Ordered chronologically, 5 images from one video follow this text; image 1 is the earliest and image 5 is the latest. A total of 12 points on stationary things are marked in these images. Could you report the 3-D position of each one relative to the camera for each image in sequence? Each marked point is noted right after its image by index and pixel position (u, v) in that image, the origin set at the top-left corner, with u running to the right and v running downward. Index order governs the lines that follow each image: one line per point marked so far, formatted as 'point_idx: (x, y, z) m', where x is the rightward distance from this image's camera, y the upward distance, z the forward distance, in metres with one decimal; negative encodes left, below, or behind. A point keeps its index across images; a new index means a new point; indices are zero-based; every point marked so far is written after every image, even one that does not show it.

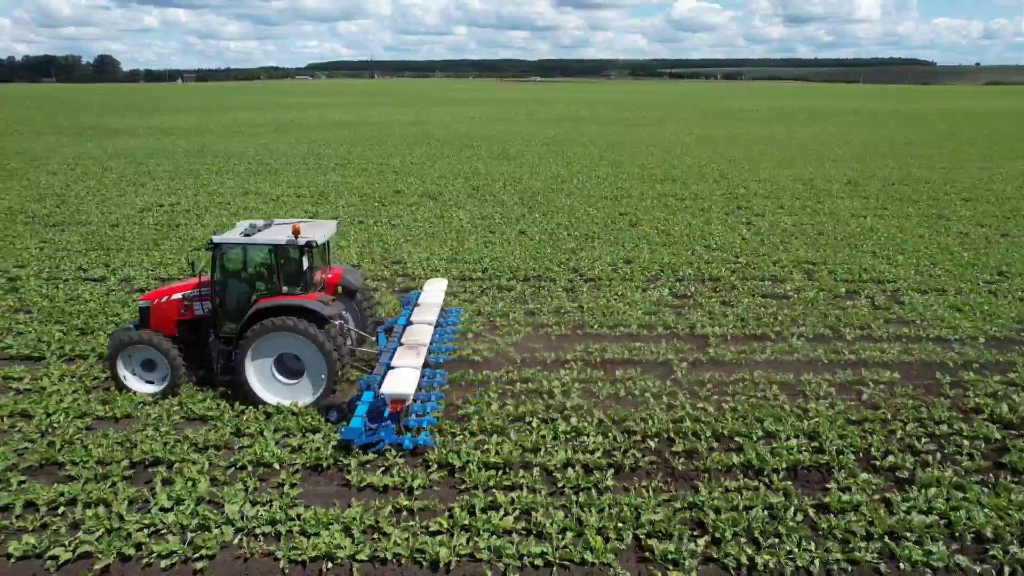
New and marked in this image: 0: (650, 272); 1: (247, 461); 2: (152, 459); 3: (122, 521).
0: (+2.7, +0.3, +13.1) m
1: (-2.5, -1.7, +6.3) m
2: (-3.5, -1.7, +6.3) m
3: (-3.2, -1.9, +5.4) m
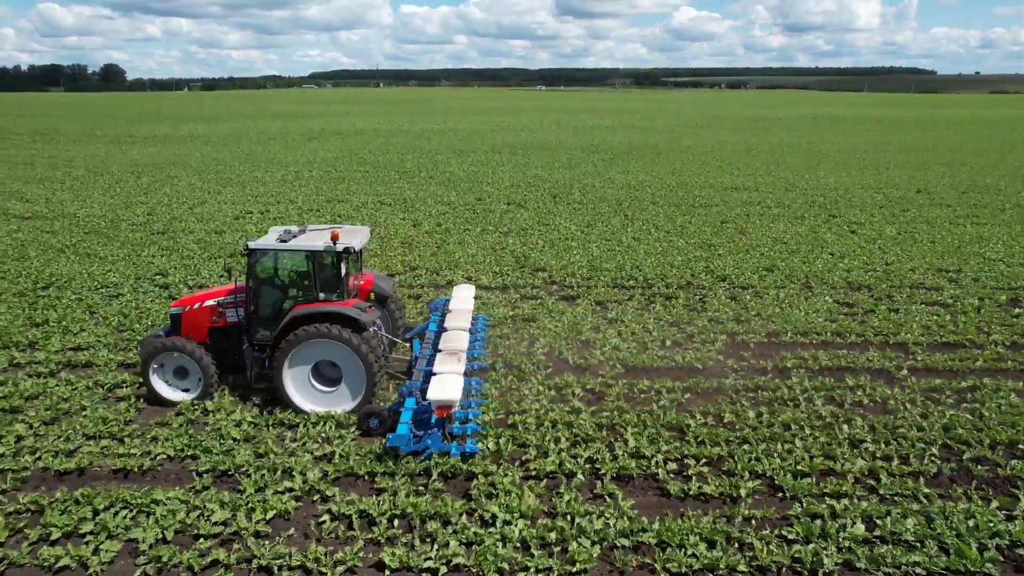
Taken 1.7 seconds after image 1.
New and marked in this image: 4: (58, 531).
0: (+5.6, +0.1, +13.1) m
1: (+0.4, -1.7, +6.3) m
2: (-0.6, -1.7, +6.3) m
3: (-0.3, -2.0, +5.4) m
4: (-3.6, -2.0, +5.3) m
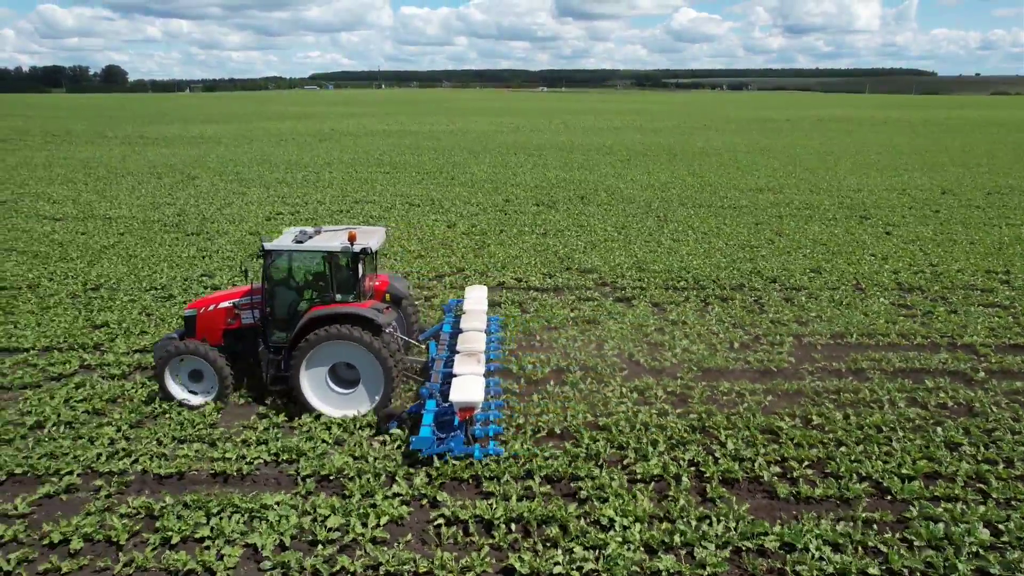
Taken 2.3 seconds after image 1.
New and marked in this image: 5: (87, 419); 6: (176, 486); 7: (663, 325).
0: (+6.6, +0.1, +13.0) m
1: (+1.4, -1.7, +6.2) m
2: (+0.4, -1.7, +6.3) m
3: (+0.7, -2.0, +5.4) m
4: (-2.7, -2.0, +5.2) m
5: (-4.7, -1.4, +7.3) m
6: (-3.1, -1.8, +6.0) m
7: (+2.3, -0.6, +10.3) m
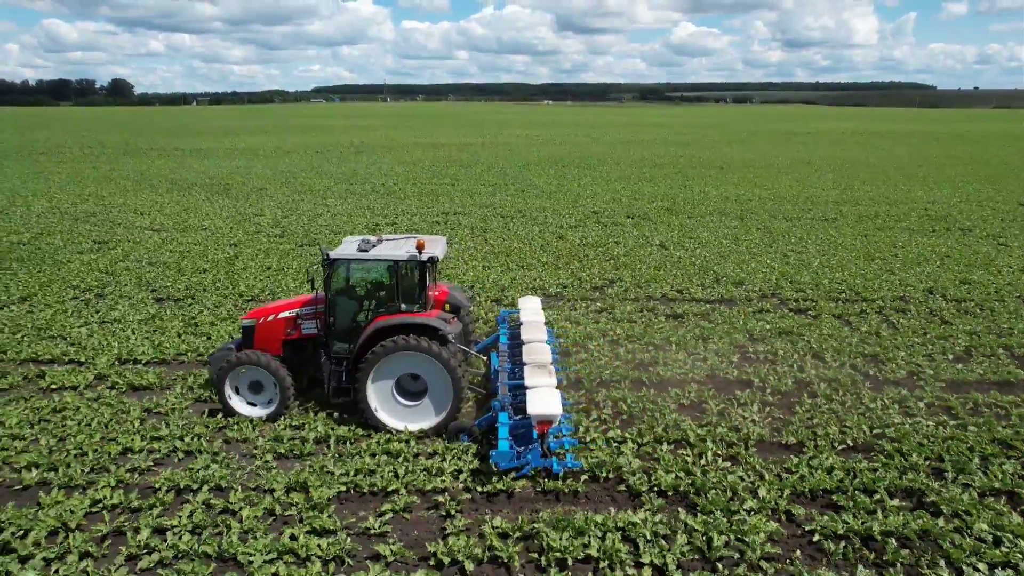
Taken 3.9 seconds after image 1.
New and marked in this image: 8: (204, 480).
0: (+9.6, -0.1, +12.9) m
1: (+4.4, -1.8, +6.1) m
2: (+3.5, -1.8, +6.1) m
3: (+3.7, -2.1, +5.2) m
4: (+0.4, -2.0, +5.1) m
5: (-1.6, -1.6, +7.1) m
6: (0.0, -1.9, +5.9) m
7: (+5.4, -0.7, +10.2) m
8: (-2.8, -1.7, +6.1) m
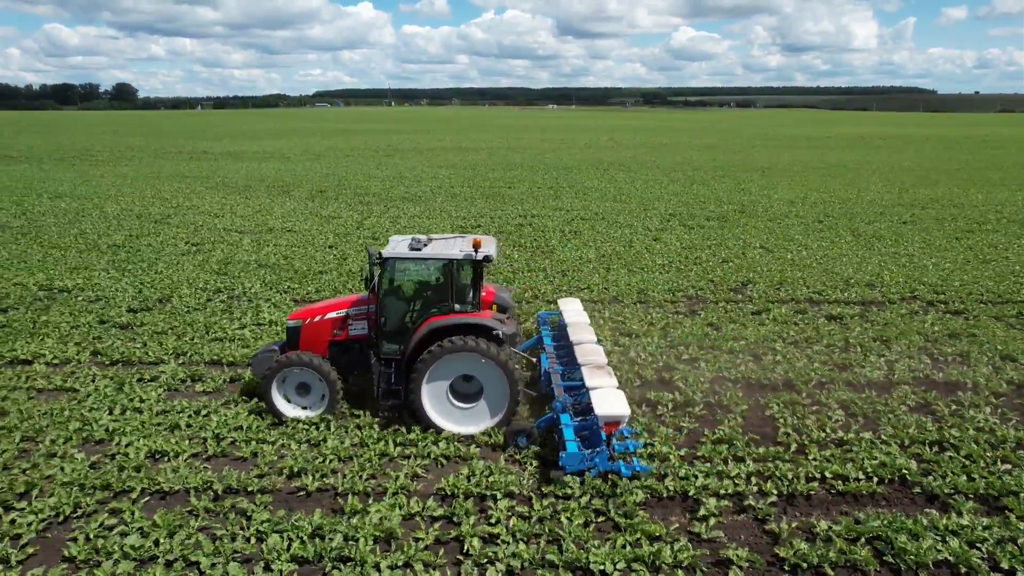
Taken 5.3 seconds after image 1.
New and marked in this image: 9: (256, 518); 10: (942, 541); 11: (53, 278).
0: (+12.2, -0.1, +12.8) m
1: (+7.0, -1.8, +6.0) m
2: (+6.1, -1.8, +6.0) m
3: (+6.3, -2.1, +5.1) m
4: (+3.0, -2.0, +4.9) m
5: (+1.0, -1.6, +7.0) m
6: (+2.6, -1.9, +5.8) m
7: (+8.0, -0.8, +10.1) m
8: (-0.2, -1.7, +5.9) m
9: (-2.0, -1.8, +5.3) m
10: (+3.3, -2.0, +5.1) m
11: (-9.2, +0.2, +13.4) m
